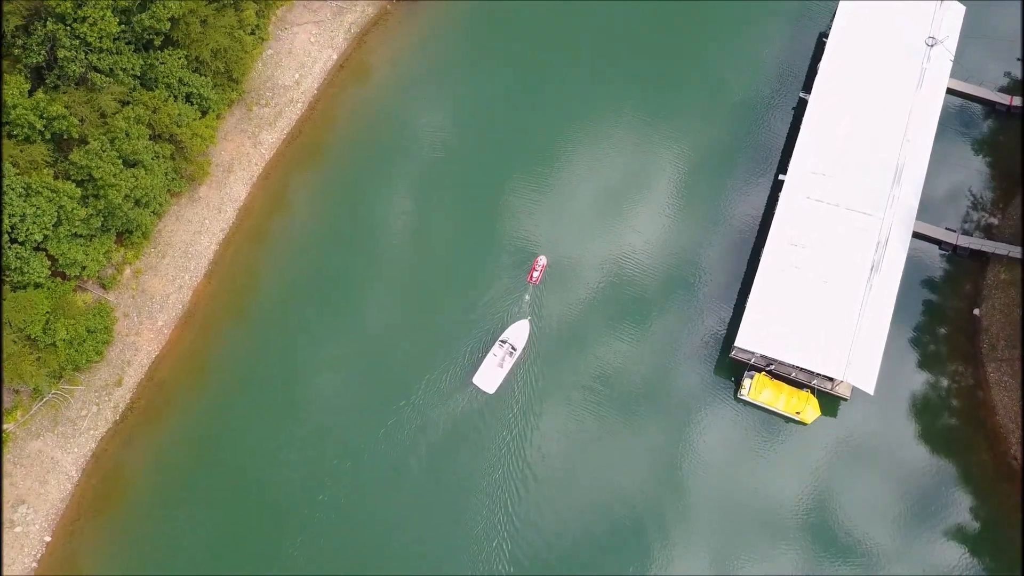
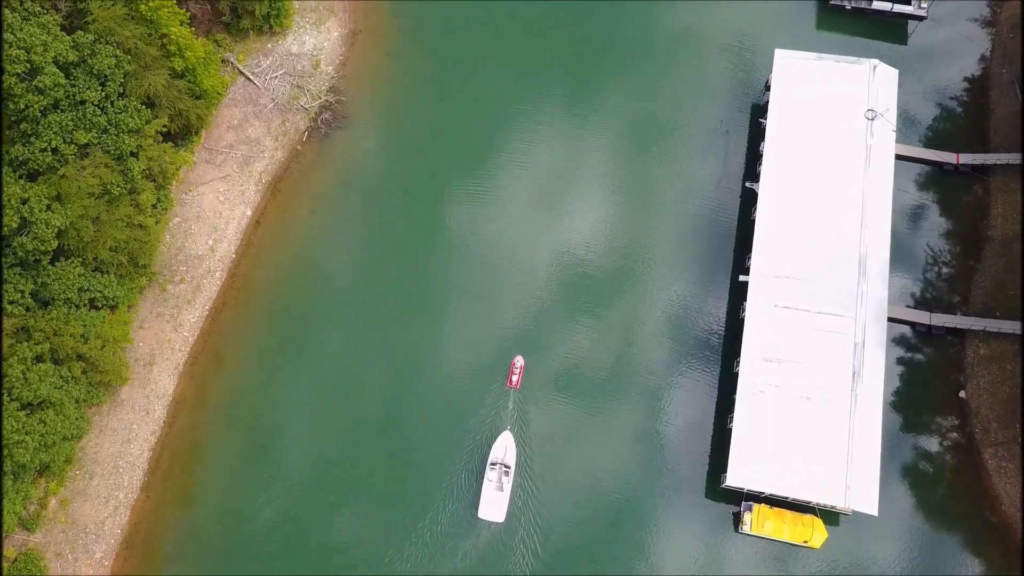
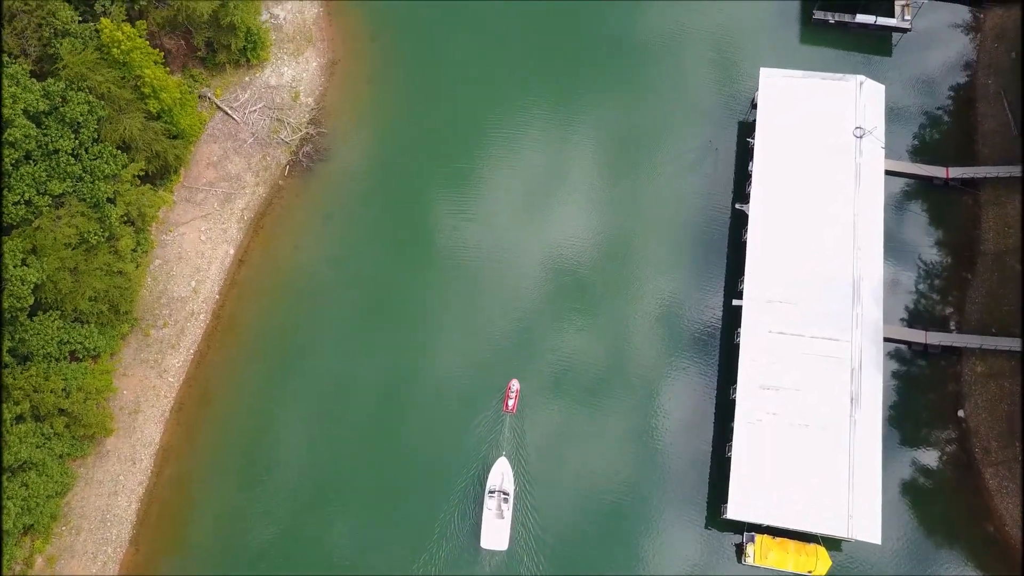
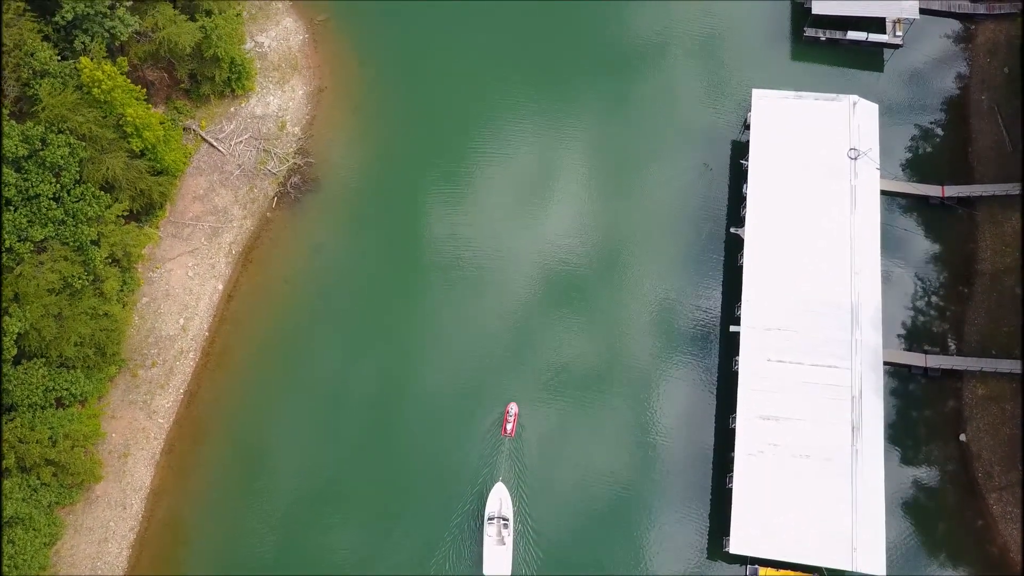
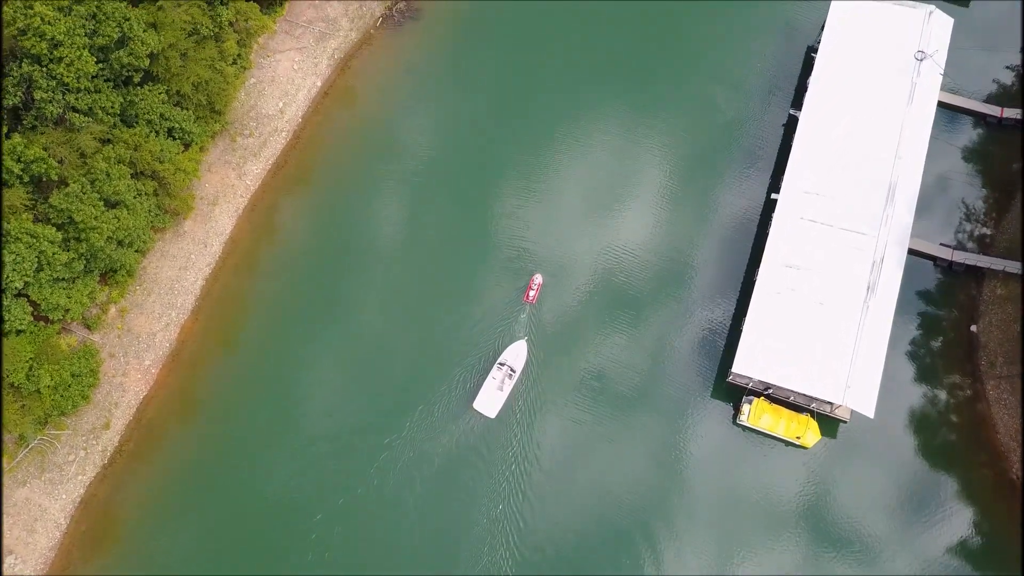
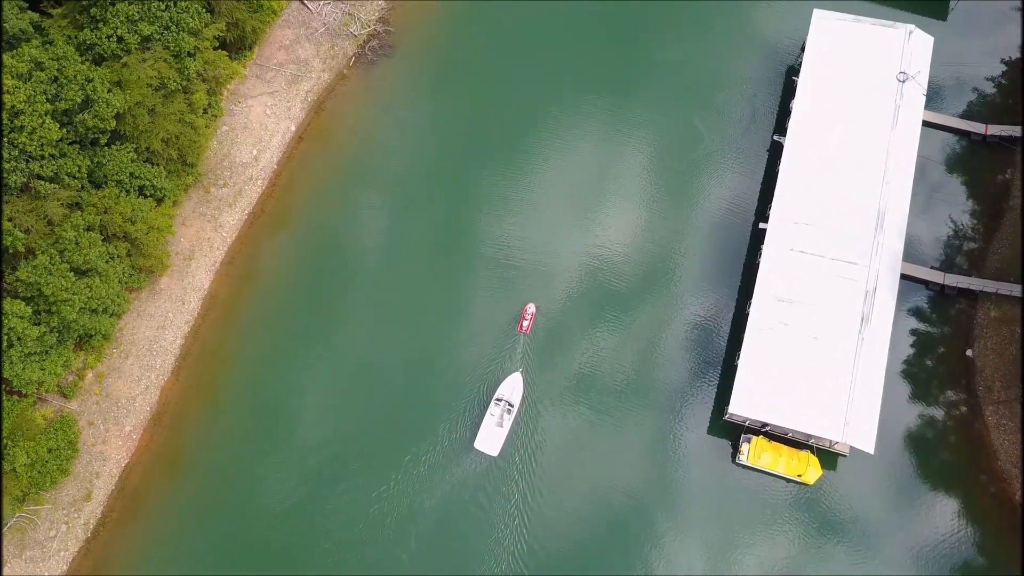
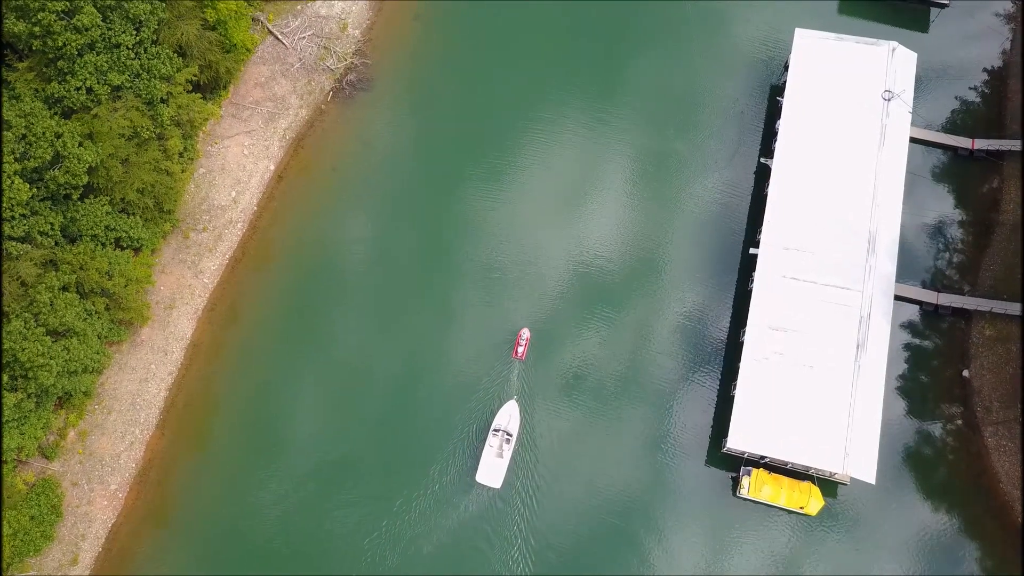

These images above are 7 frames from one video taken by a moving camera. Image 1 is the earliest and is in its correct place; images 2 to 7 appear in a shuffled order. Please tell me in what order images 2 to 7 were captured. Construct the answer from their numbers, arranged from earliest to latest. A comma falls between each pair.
5, 6, 7, 2, 3, 4
